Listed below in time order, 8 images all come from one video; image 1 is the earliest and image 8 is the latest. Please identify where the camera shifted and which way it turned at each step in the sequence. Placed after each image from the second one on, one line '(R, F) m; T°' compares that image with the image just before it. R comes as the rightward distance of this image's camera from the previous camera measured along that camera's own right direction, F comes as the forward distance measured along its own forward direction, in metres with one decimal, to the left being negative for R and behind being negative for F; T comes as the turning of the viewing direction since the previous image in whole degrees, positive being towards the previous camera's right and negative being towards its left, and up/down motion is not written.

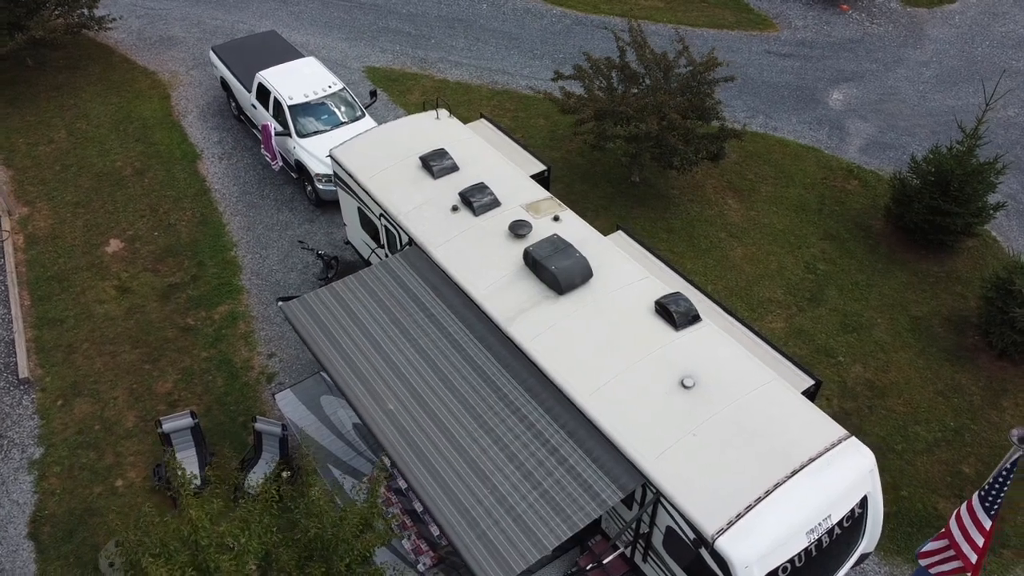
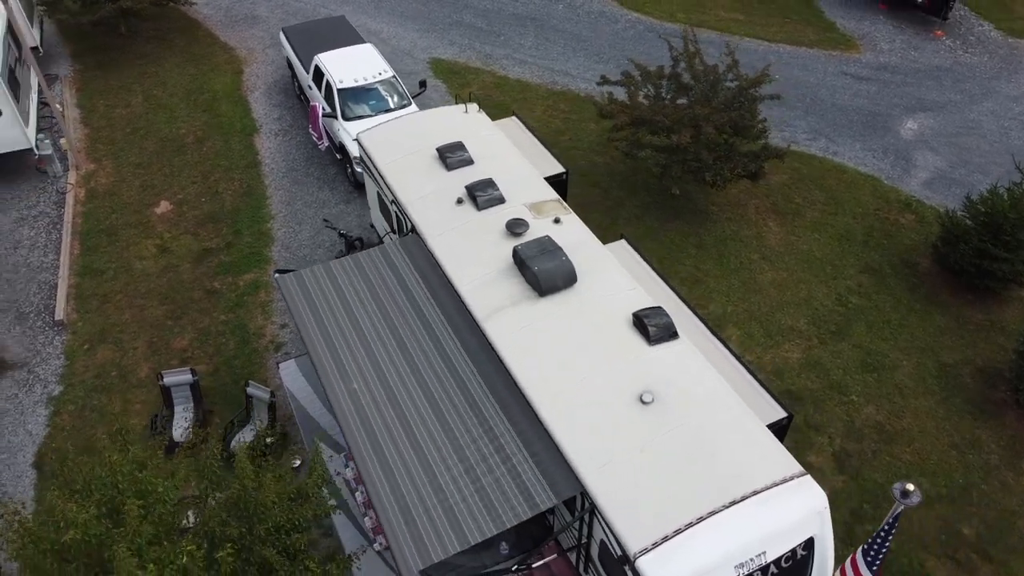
(+1.2, 0.0) m; -7°
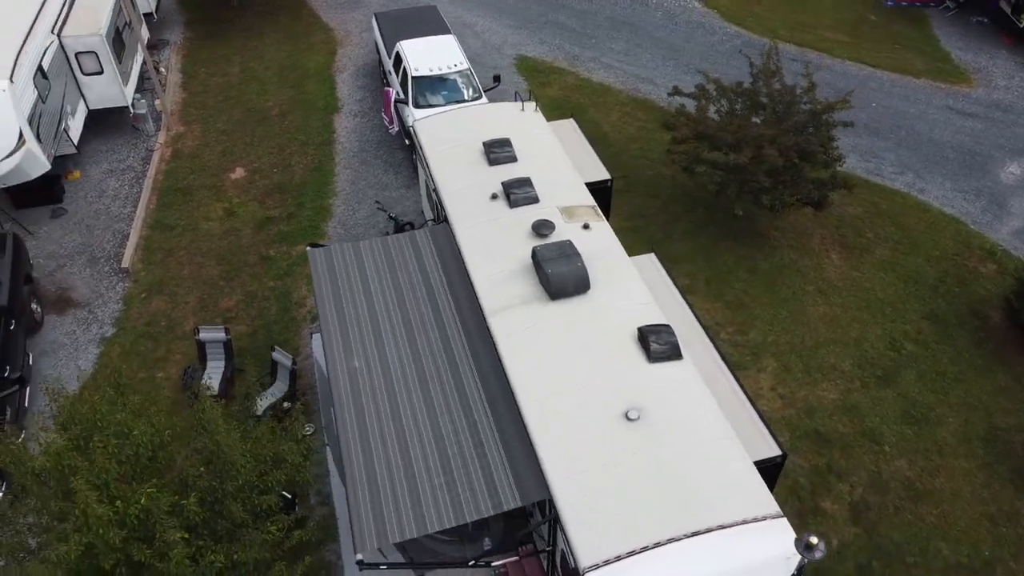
(+1.0, +0.1) m; -7°
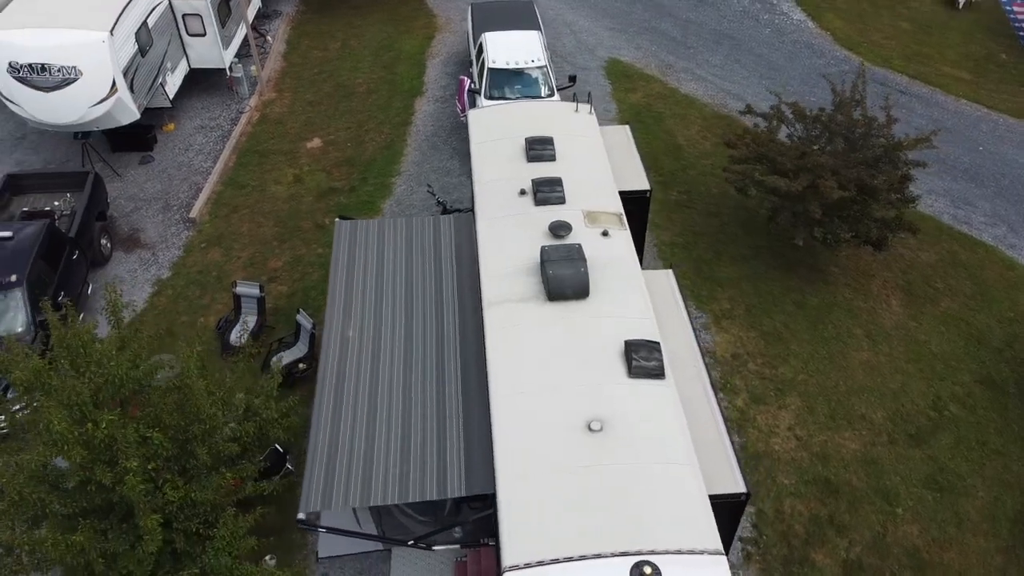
(+1.2, +0.1) m; -8°
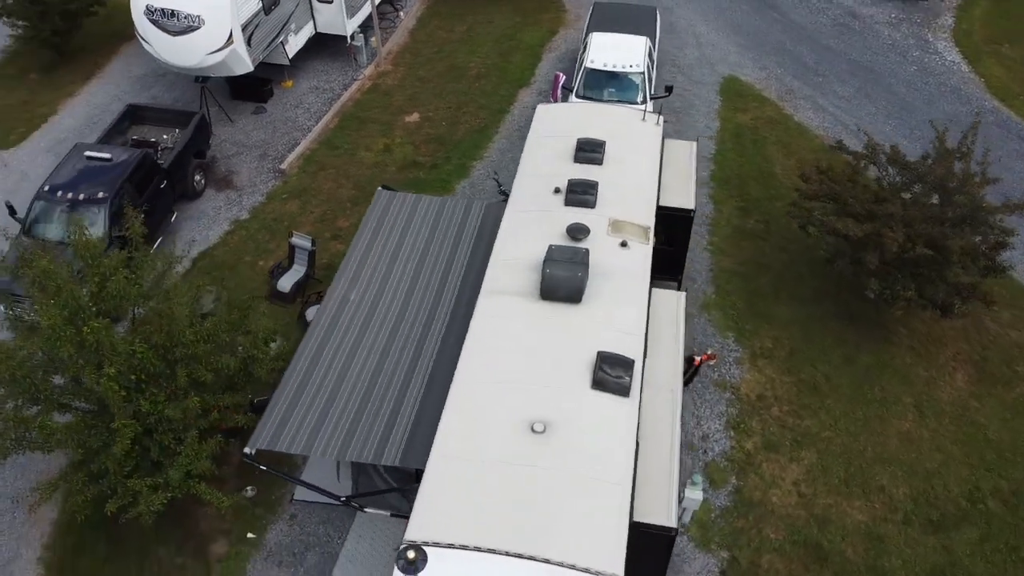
(+1.6, +0.1) m; -11°
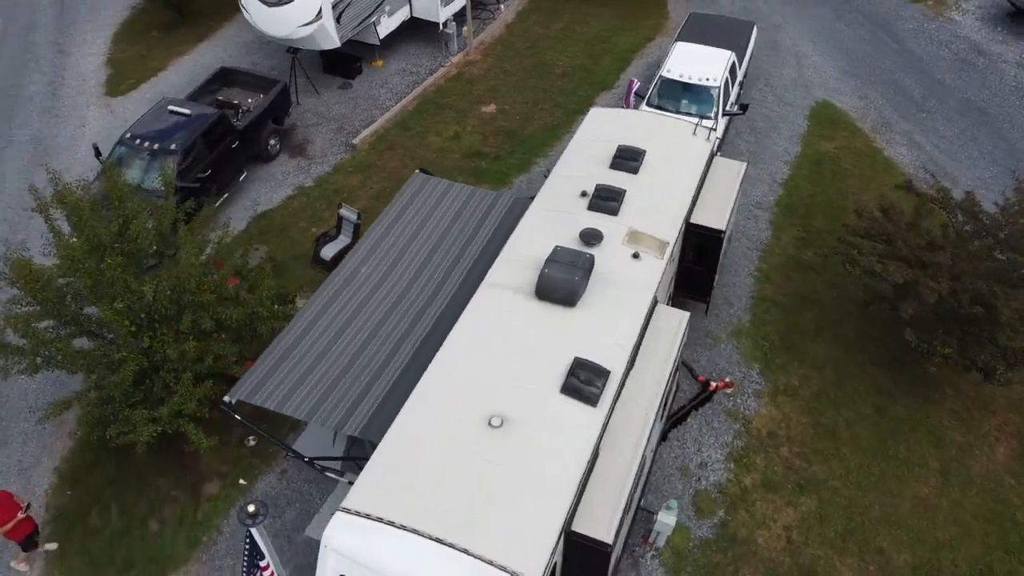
(+1.2, 0.0) m; -8°
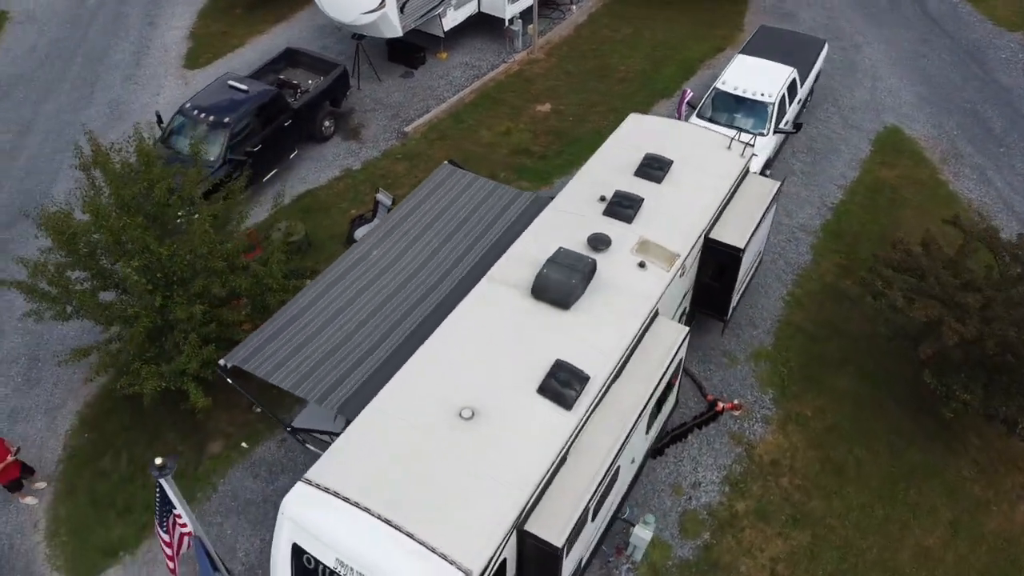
(+0.9, 0.0) m; -6°
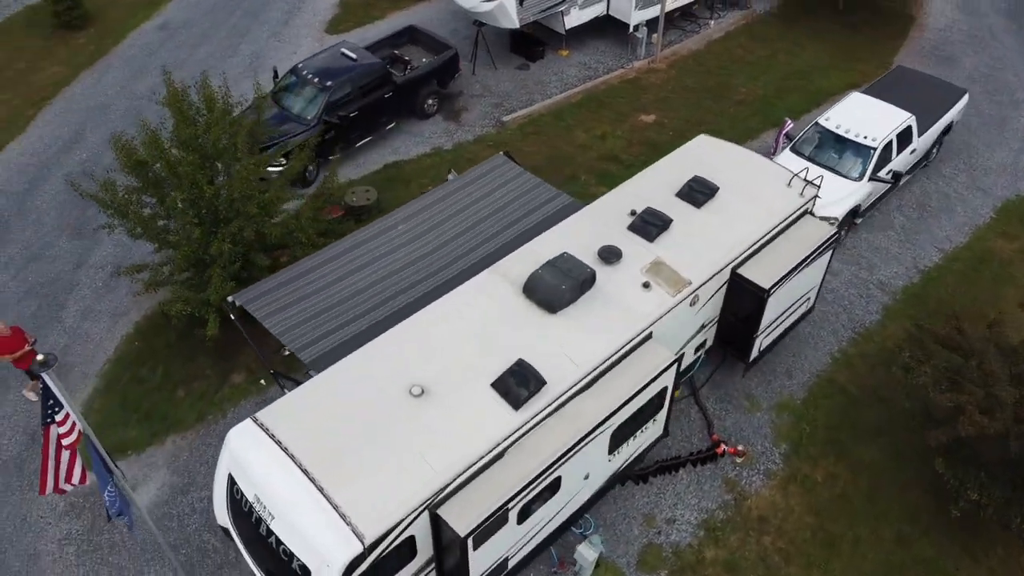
(+1.7, +0.1) m; -11°
